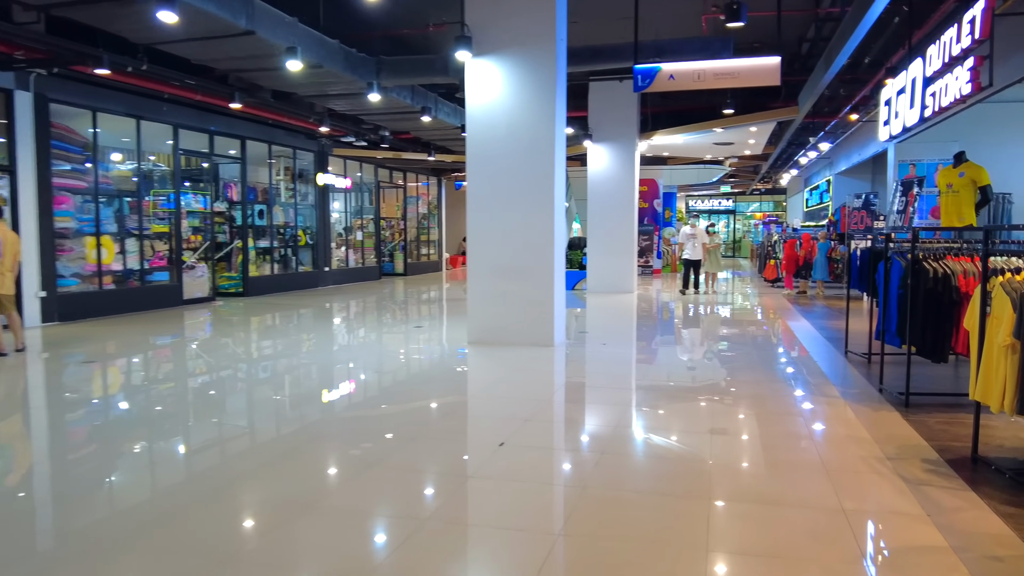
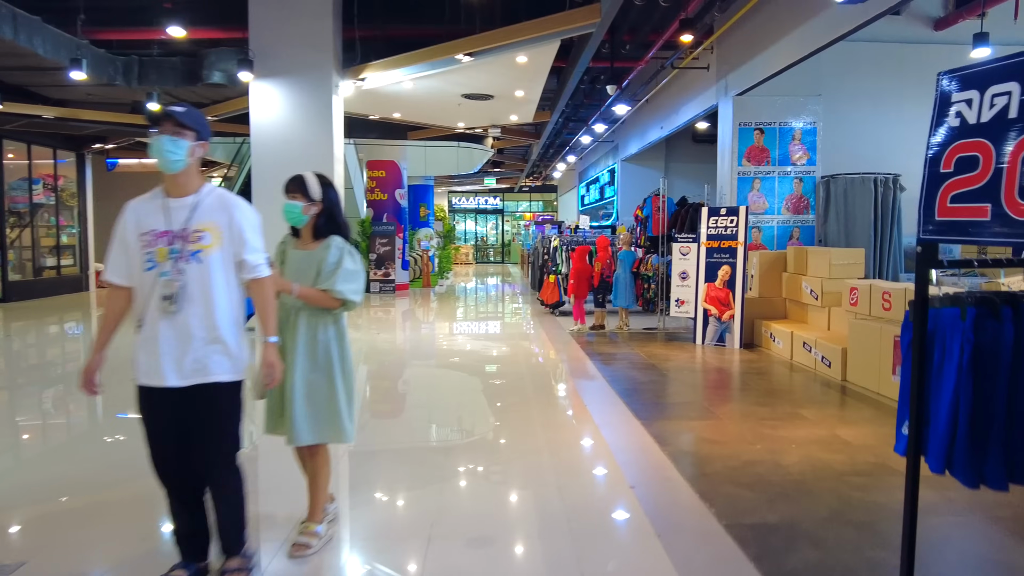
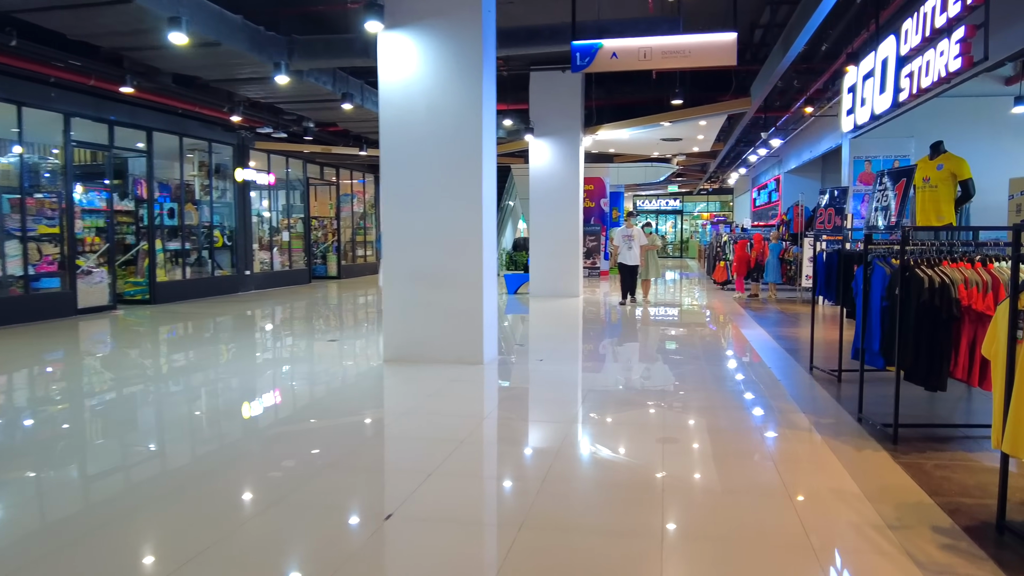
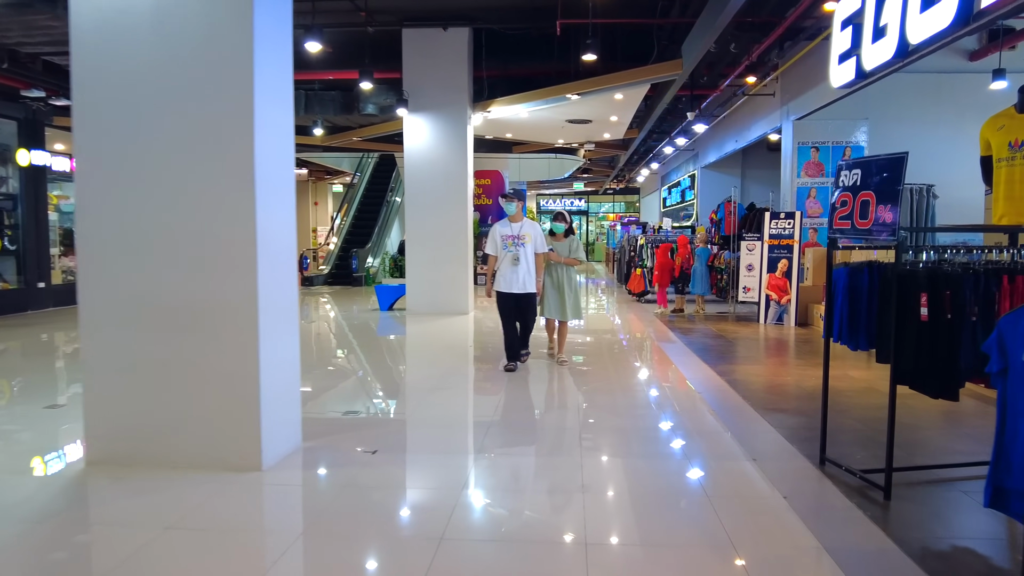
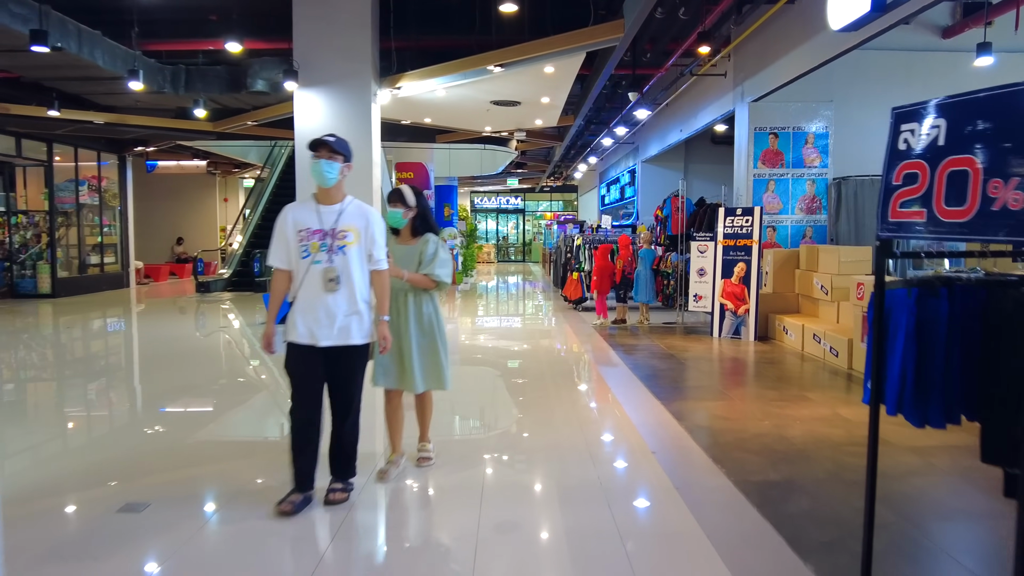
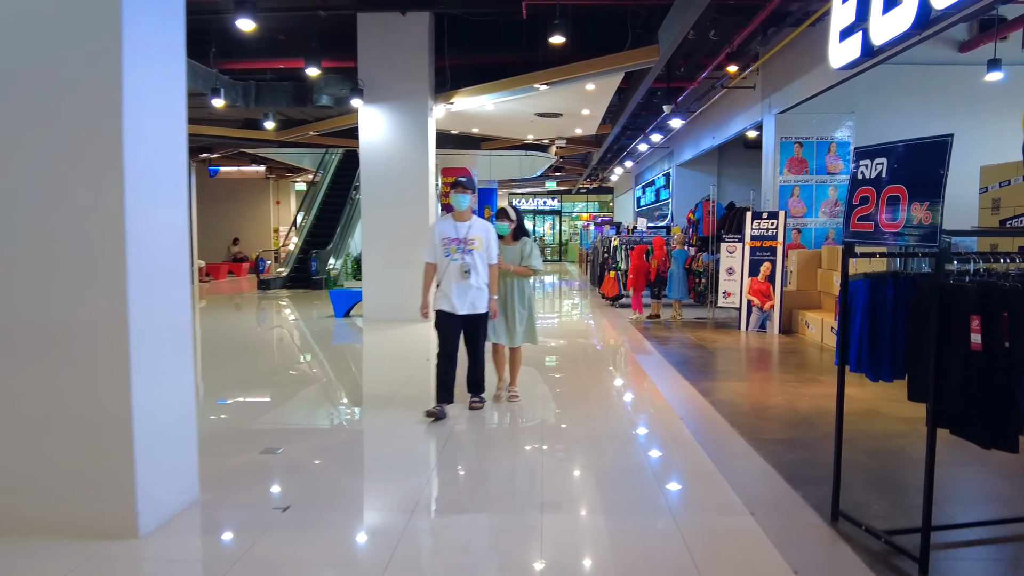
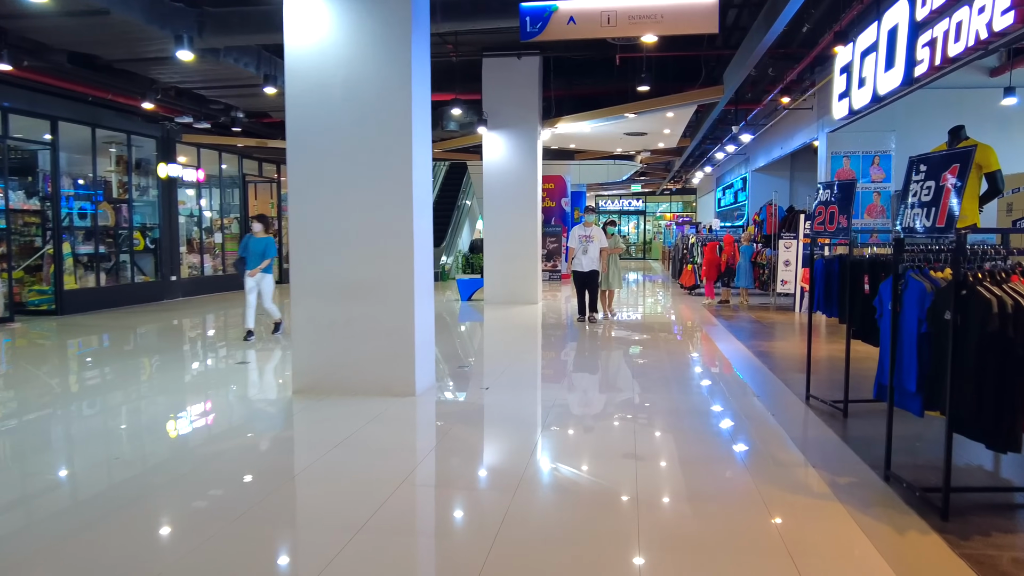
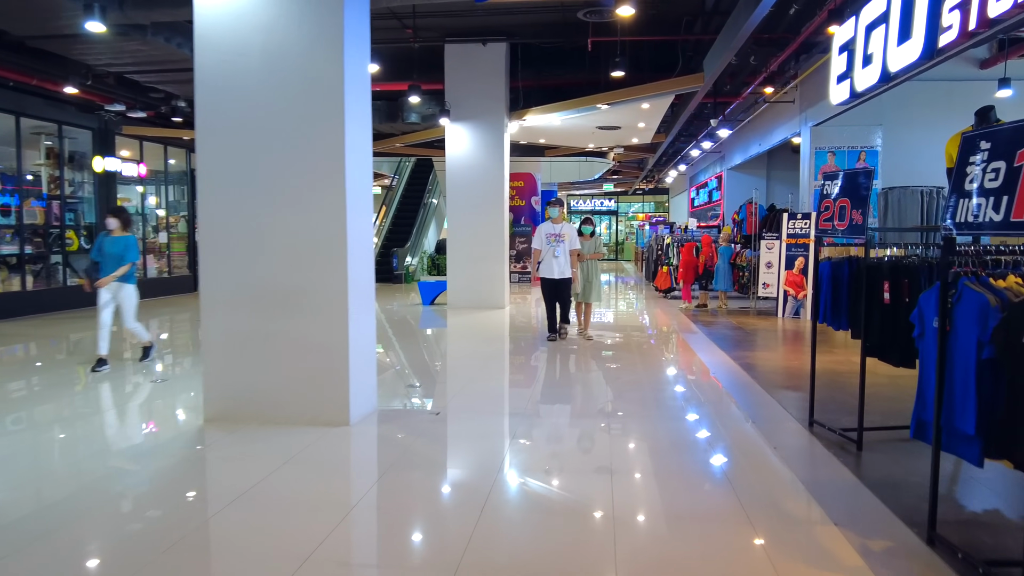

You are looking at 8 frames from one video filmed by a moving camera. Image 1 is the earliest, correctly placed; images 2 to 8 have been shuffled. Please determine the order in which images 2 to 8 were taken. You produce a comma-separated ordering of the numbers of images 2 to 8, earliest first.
3, 7, 8, 4, 6, 5, 2
